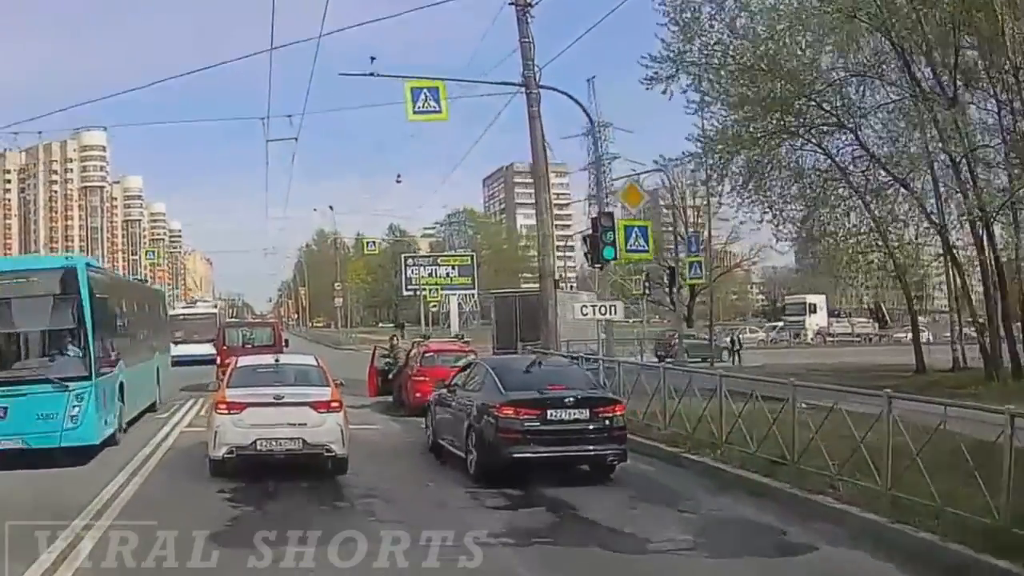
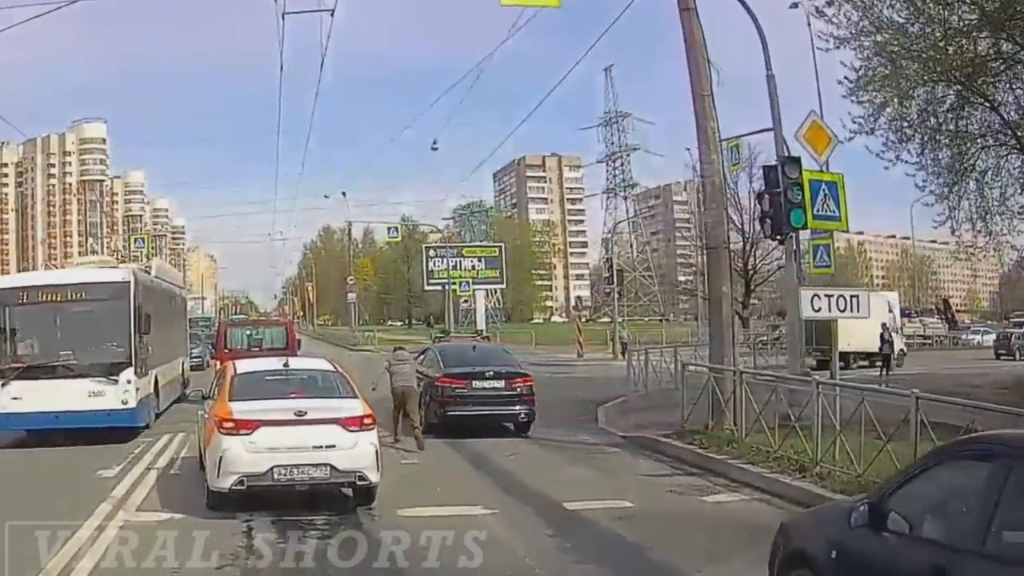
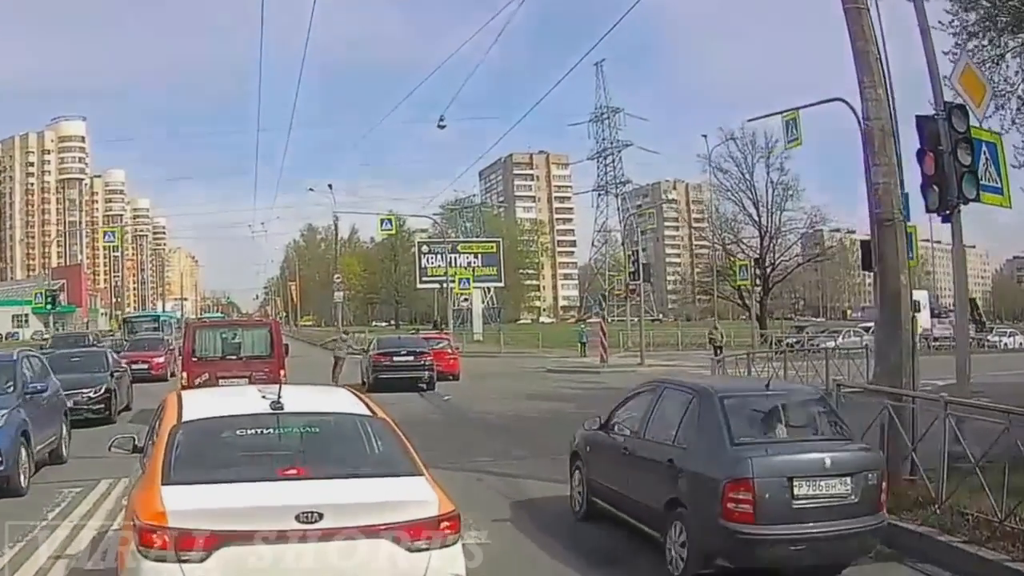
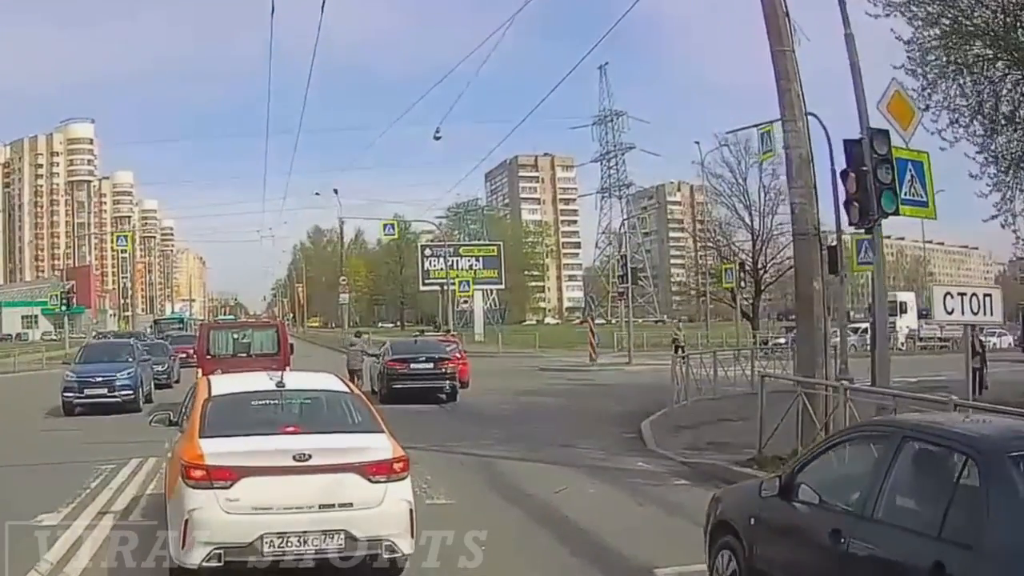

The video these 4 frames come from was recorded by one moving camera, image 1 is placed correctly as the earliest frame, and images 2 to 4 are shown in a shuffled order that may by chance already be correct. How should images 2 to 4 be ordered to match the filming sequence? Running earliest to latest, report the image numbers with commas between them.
2, 4, 3
